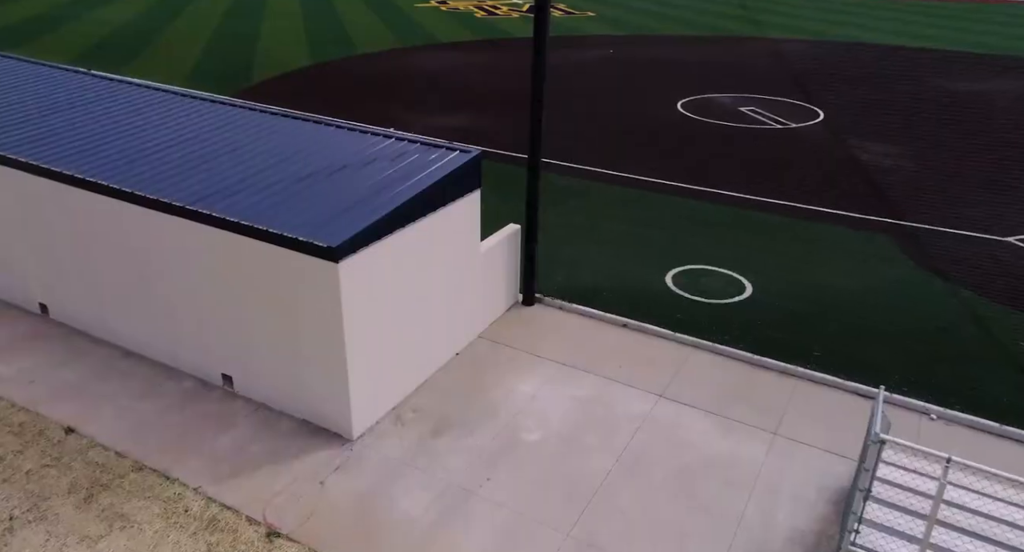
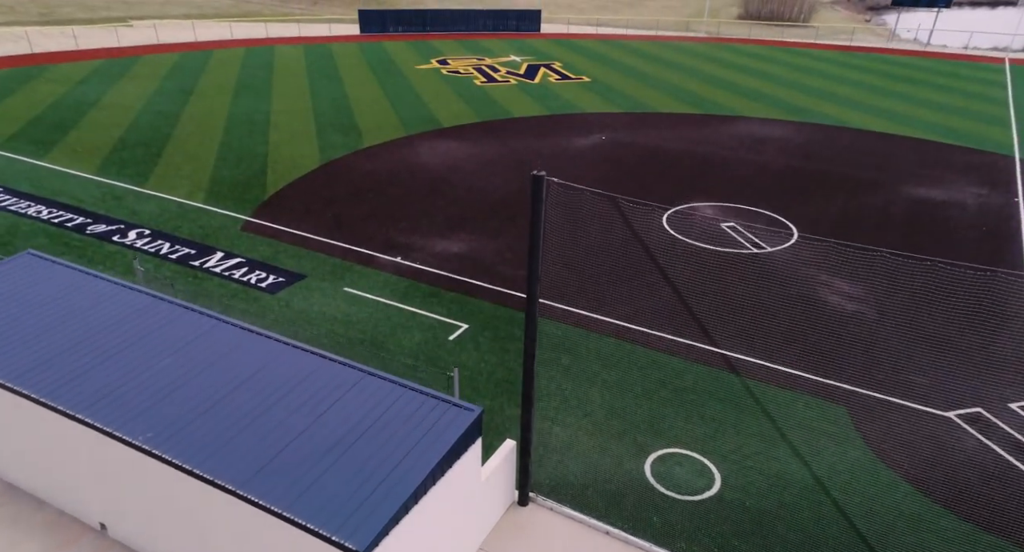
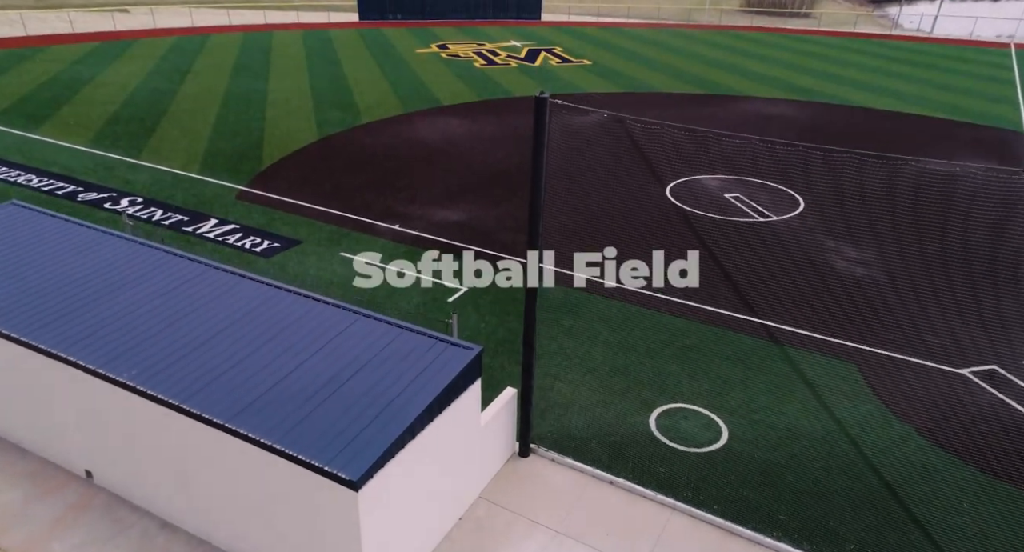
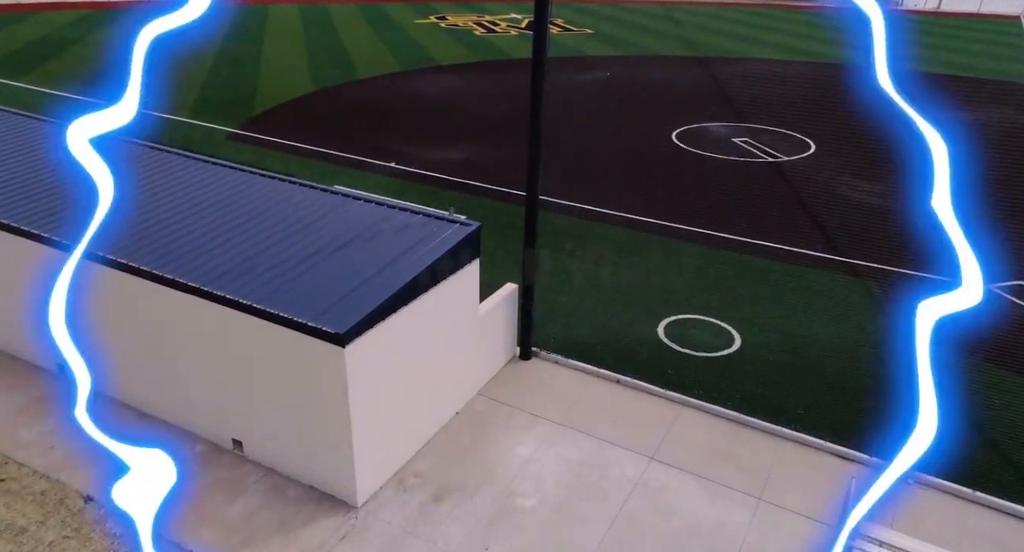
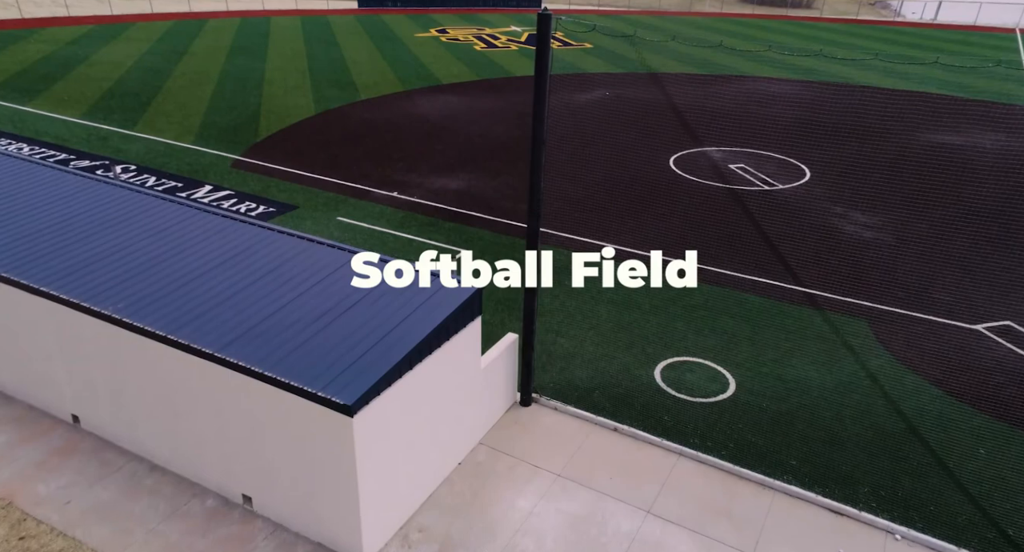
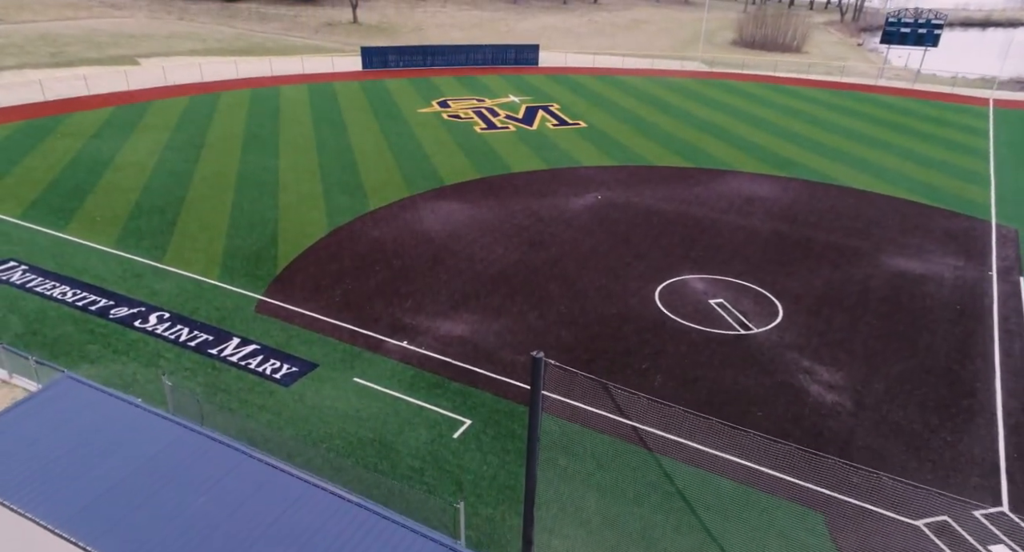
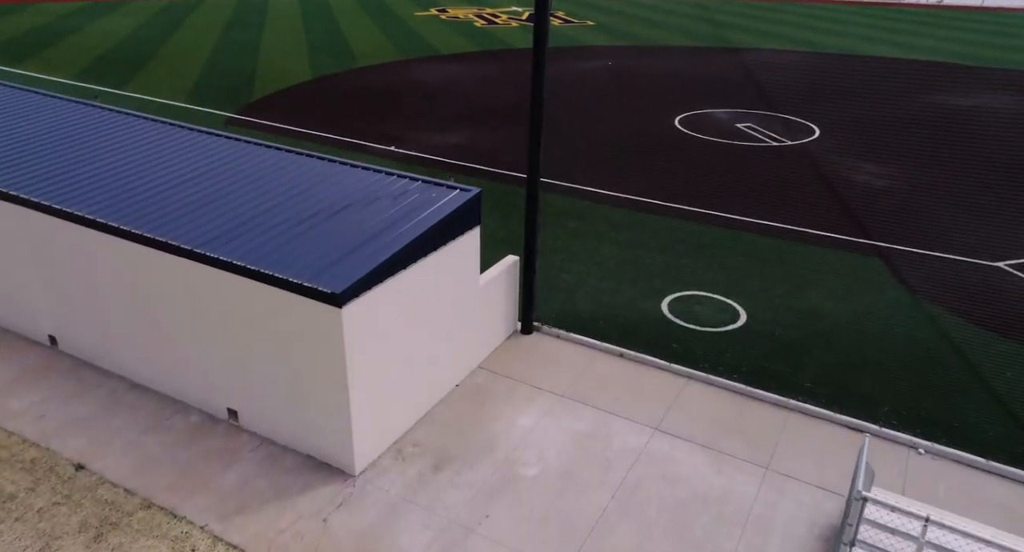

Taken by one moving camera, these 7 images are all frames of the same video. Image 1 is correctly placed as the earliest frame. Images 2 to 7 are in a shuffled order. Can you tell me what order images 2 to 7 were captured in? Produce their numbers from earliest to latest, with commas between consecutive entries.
7, 4, 5, 3, 2, 6
